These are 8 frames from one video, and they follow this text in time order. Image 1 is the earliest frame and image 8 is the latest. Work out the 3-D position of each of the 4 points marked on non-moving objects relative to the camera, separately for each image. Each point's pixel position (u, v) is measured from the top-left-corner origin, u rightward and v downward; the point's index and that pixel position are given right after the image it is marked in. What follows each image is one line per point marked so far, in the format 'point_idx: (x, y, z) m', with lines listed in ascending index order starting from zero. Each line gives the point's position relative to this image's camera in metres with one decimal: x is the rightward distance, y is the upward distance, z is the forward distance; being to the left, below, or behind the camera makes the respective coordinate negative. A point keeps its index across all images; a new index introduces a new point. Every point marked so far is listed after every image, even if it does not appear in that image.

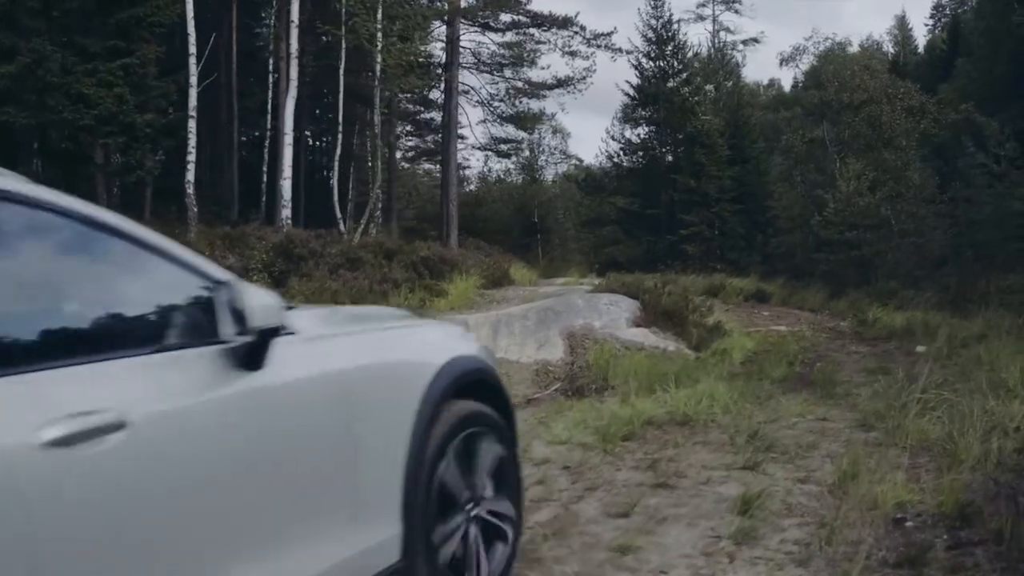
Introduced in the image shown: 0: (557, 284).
0: (+0.7, +0.1, +19.4) m
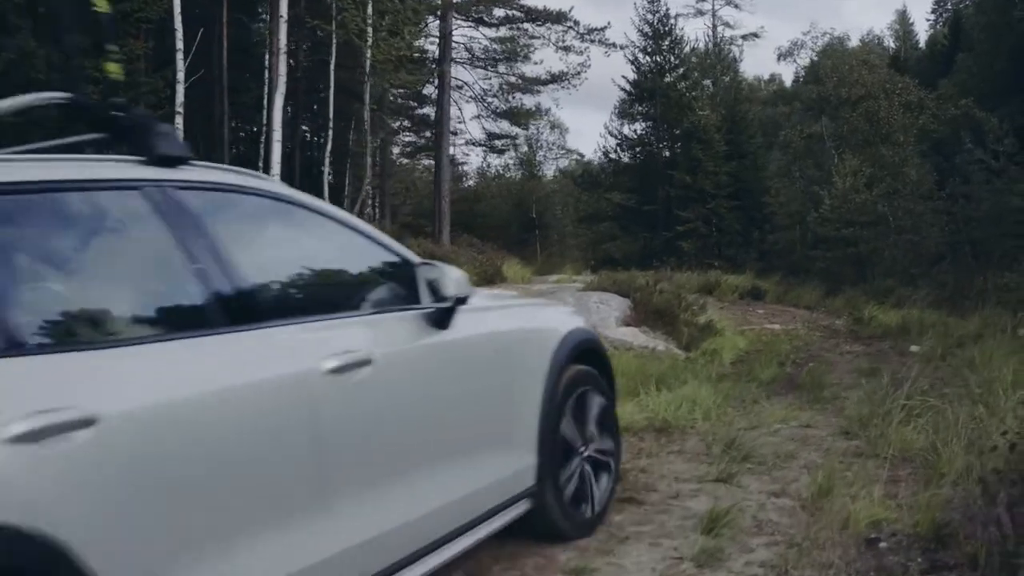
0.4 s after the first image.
0: (+0.6, +0.1, +19.1) m
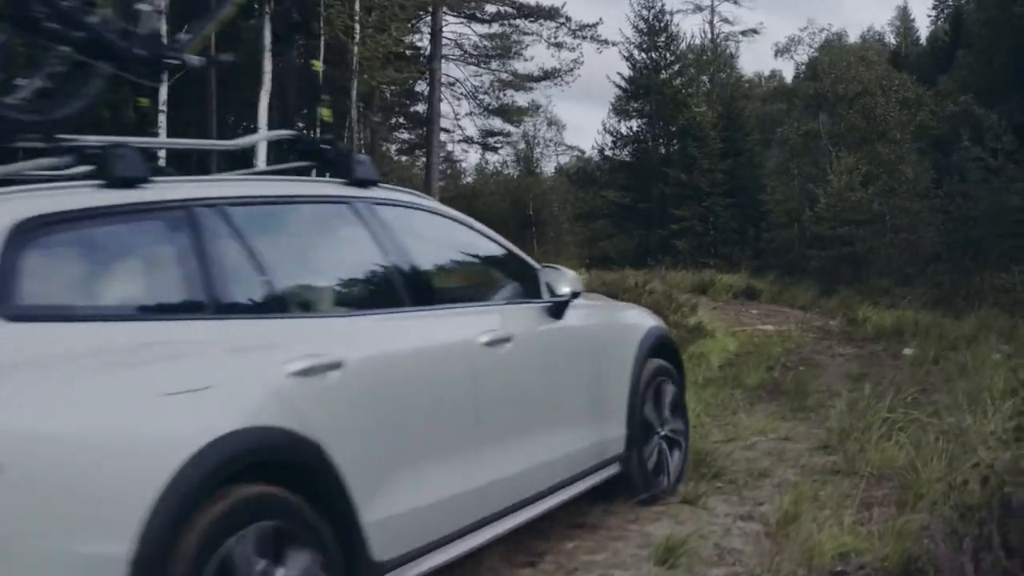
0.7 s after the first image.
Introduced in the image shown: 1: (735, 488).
0: (+0.4, +0.1, +18.9) m
1: (+1.0, -0.9, +5.4) m
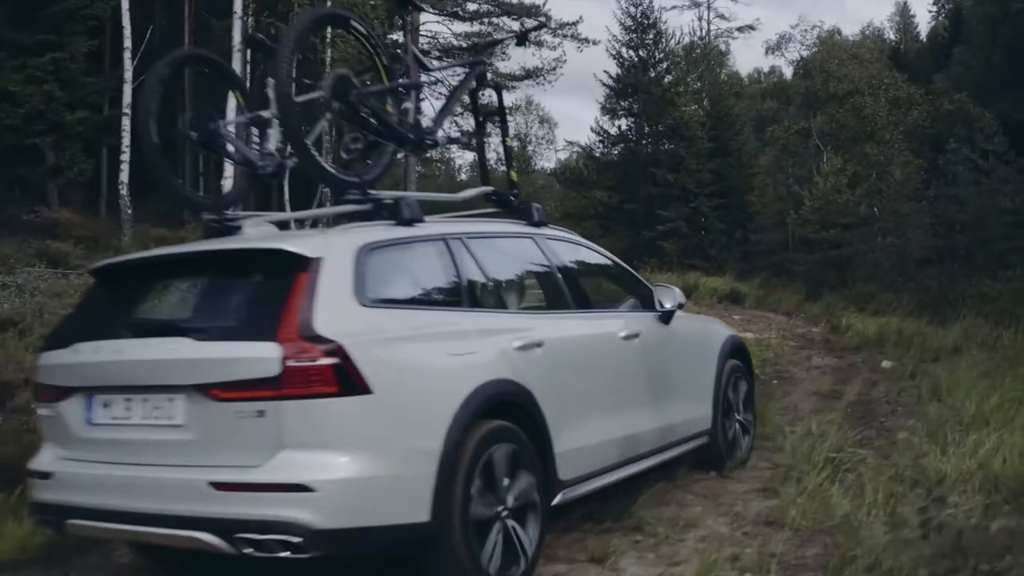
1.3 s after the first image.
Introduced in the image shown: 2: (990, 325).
0: (+0.1, 0.0, +18.4) m
1: (+0.6, -1.0, +4.9) m
2: (+5.5, -0.4, +14.3) m
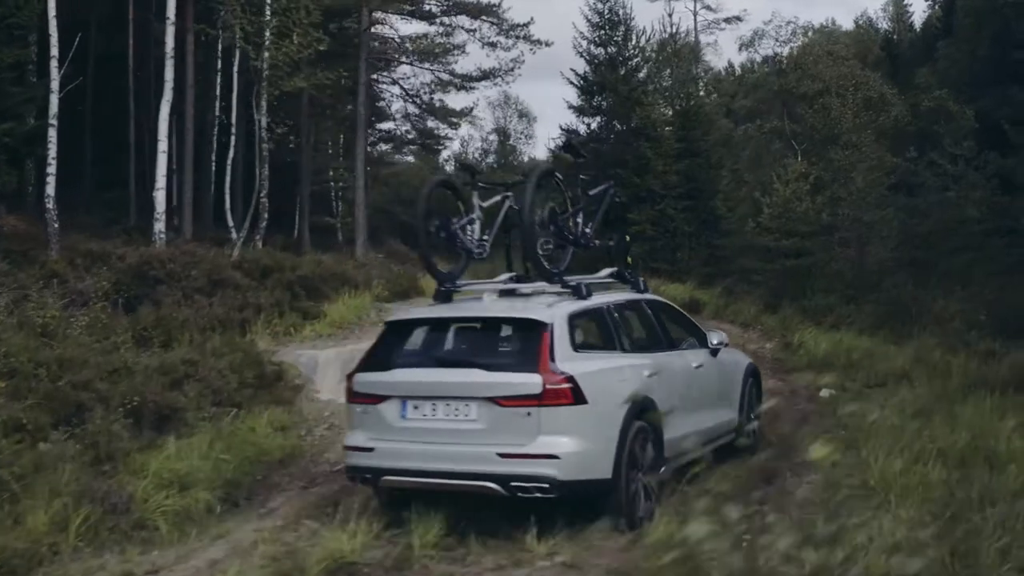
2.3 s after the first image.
0: (-0.7, -0.2, +17.7) m
1: (-0.3, -1.4, +4.3) m
2: (+4.7, -0.6, +13.7) m
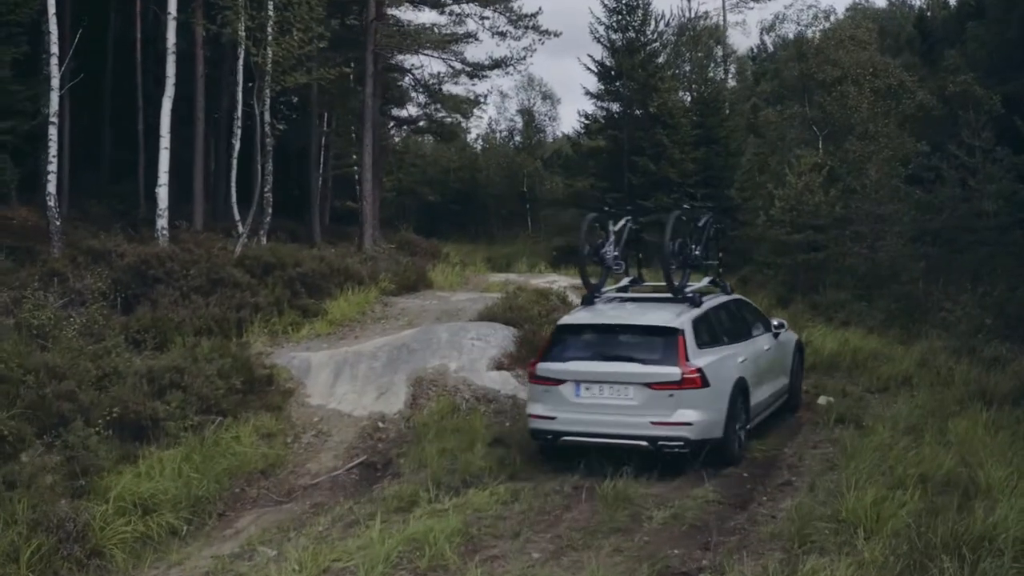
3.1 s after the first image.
0: (-0.6, -0.1, +17.6) m
1: (-0.6, -1.6, +4.1) m
2: (+4.7, -0.7, +13.3) m
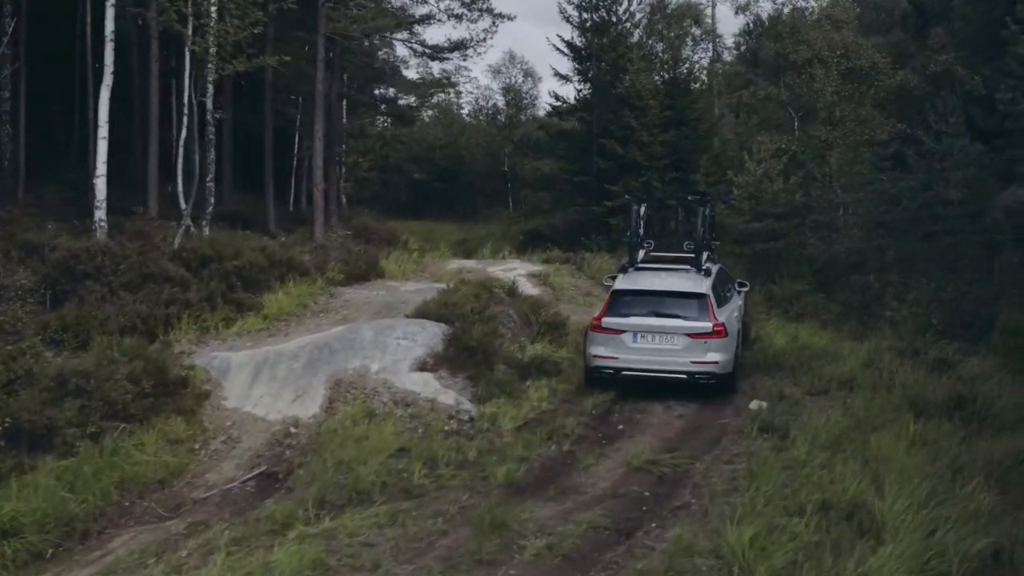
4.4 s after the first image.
0: (-1.3, 0.0, +17.1) m
1: (-1.4, -1.7, +3.7) m
2: (+4.0, -0.6, +12.8) m
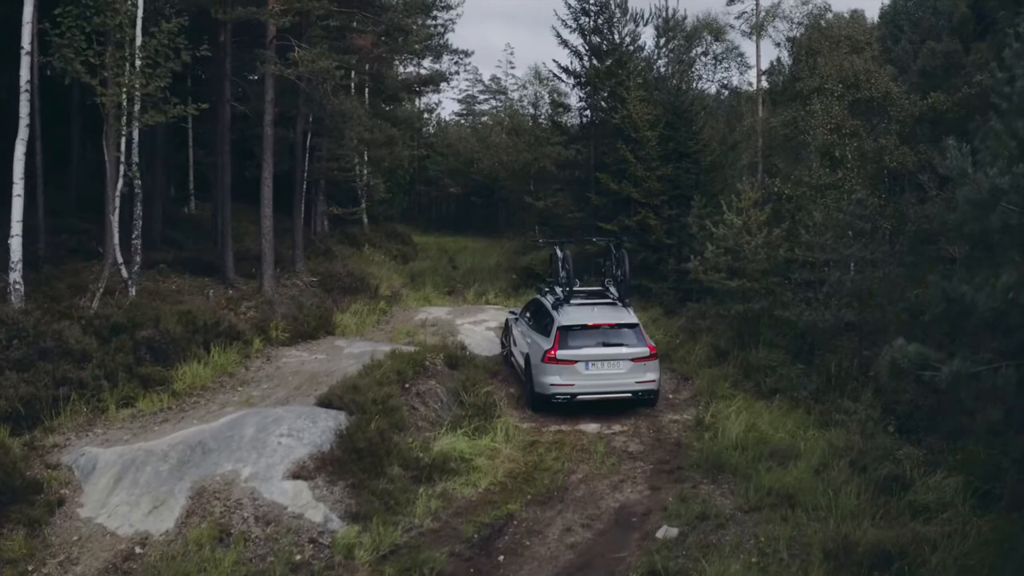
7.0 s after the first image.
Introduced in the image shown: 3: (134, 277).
0: (-1.9, -0.7, +15.8) m
1: (-3.0, -2.6, +2.4) m
2: (+3.1, -1.4, +11.1) m
3: (-4.7, +0.2, +15.7) m
